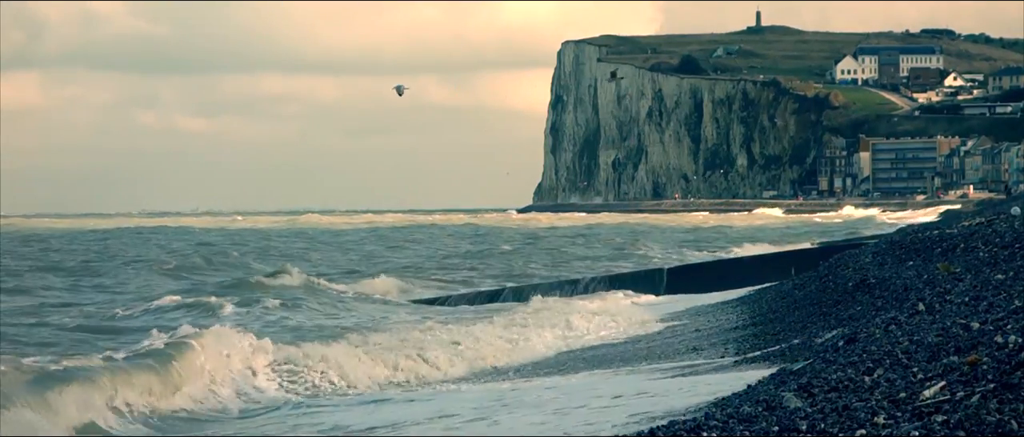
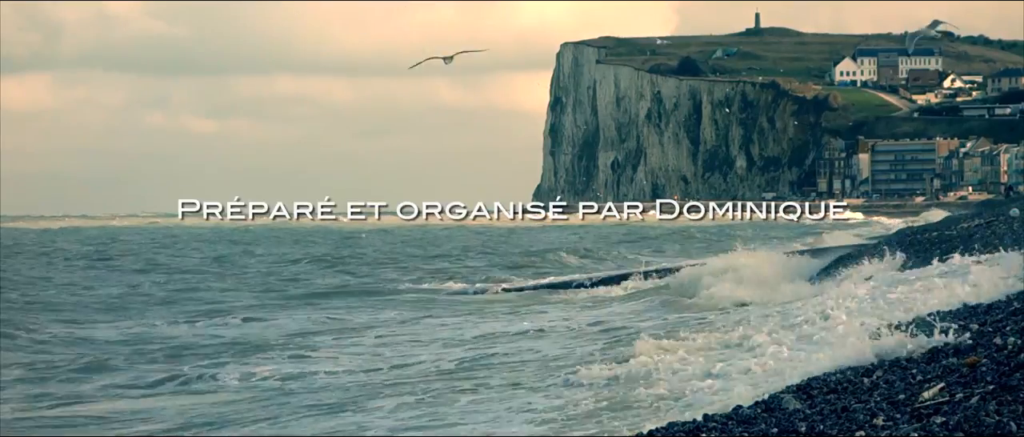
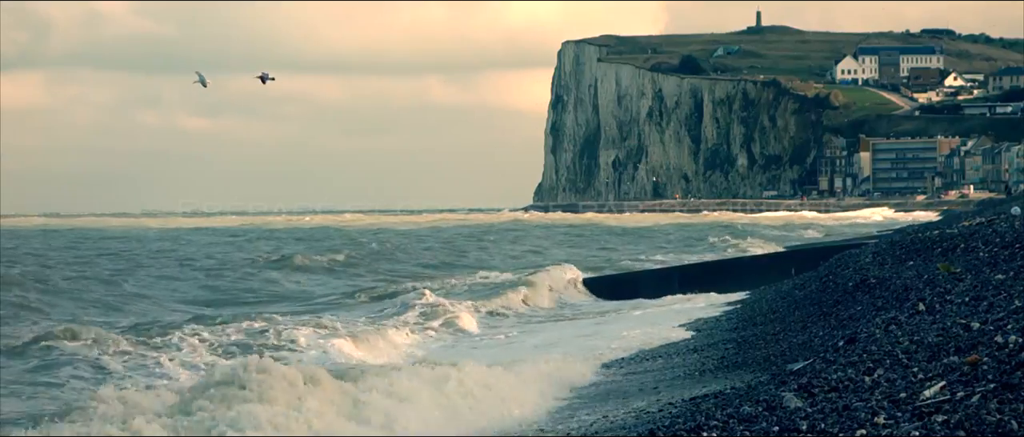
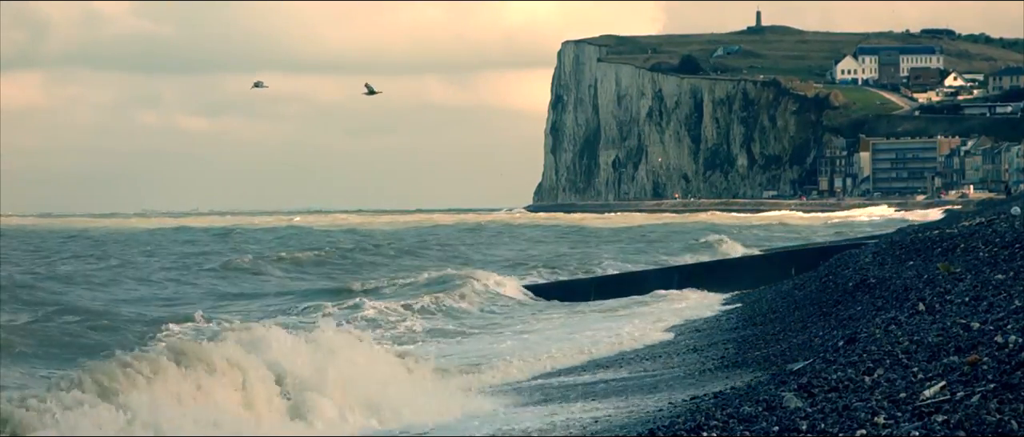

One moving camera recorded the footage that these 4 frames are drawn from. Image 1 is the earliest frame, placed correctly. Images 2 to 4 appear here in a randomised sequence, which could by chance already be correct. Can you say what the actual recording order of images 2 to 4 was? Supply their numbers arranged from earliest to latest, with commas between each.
4, 3, 2
